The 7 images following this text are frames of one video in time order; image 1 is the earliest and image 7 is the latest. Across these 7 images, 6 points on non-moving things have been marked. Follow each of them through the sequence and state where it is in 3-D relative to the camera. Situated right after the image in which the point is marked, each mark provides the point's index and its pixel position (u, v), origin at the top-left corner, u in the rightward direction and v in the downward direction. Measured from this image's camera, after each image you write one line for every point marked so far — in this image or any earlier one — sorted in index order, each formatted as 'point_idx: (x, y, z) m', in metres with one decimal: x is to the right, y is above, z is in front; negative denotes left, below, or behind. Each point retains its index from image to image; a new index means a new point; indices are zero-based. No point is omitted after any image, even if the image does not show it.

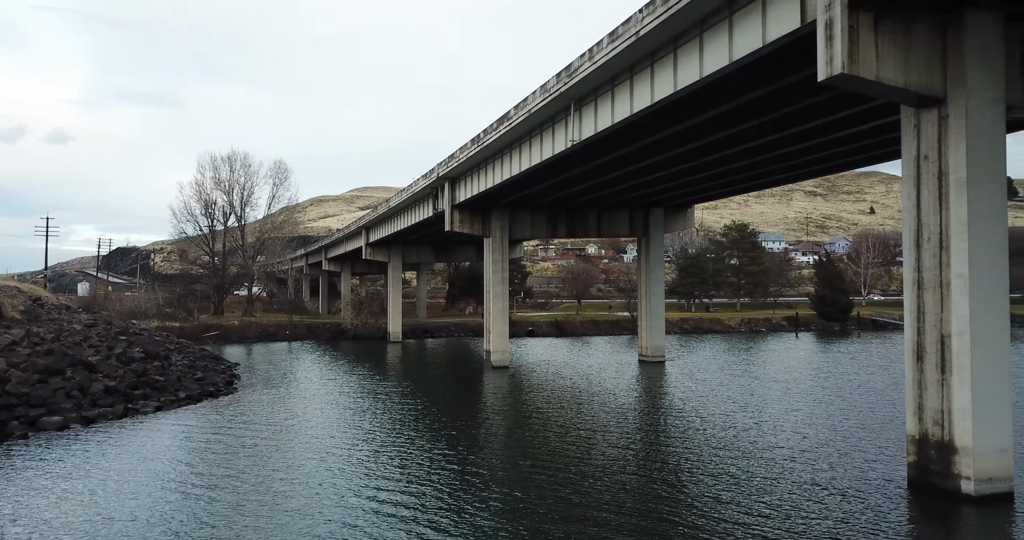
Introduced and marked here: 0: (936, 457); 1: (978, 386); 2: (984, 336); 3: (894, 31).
0: (+6.6, -2.9, +11.6) m
1: (+6.9, -1.7, +11.0) m
2: (+7.0, -1.0, +11.1) m
3: (+5.8, +3.6, +11.3) m
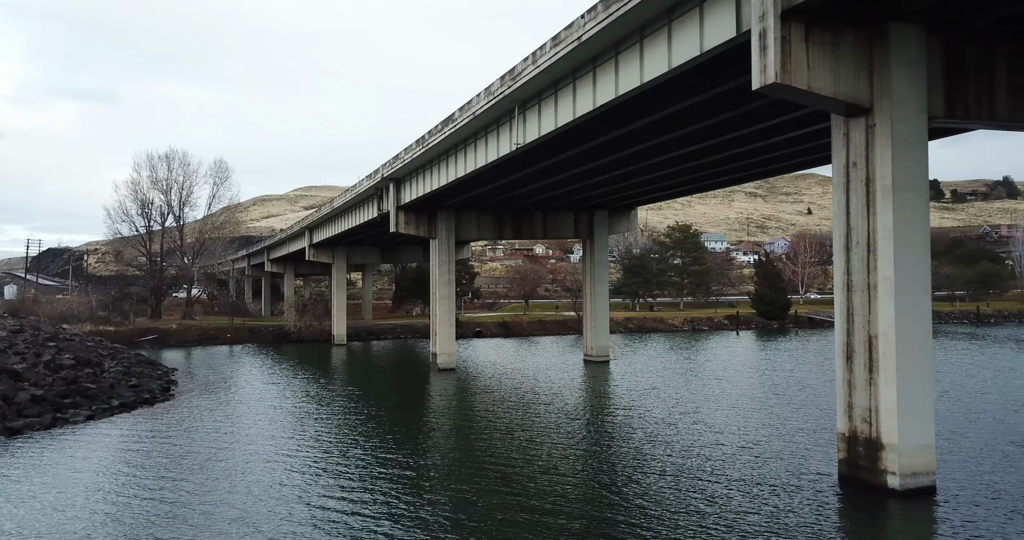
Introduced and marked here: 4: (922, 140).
0: (+5.7, -3.0, +12.1) m
1: (+6.0, -1.8, +11.5) m
2: (+6.2, -1.1, +11.6) m
3: (+4.9, +3.6, +11.7) m
4: (+6.5, +2.1, +11.8) m
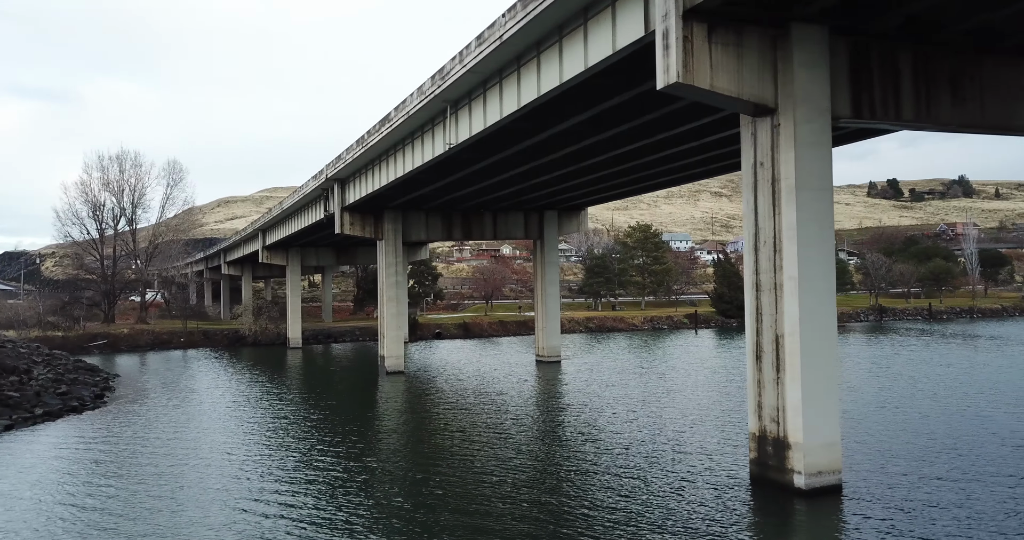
0: (+4.2, -3.0, +12.1) m
1: (+4.6, -1.8, +11.5) m
2: (+4.7, -1.0, +11.6) m
3: (+3.4, +3.6, +11.7) m
4: (+5.0, +2.1, +11.9) m
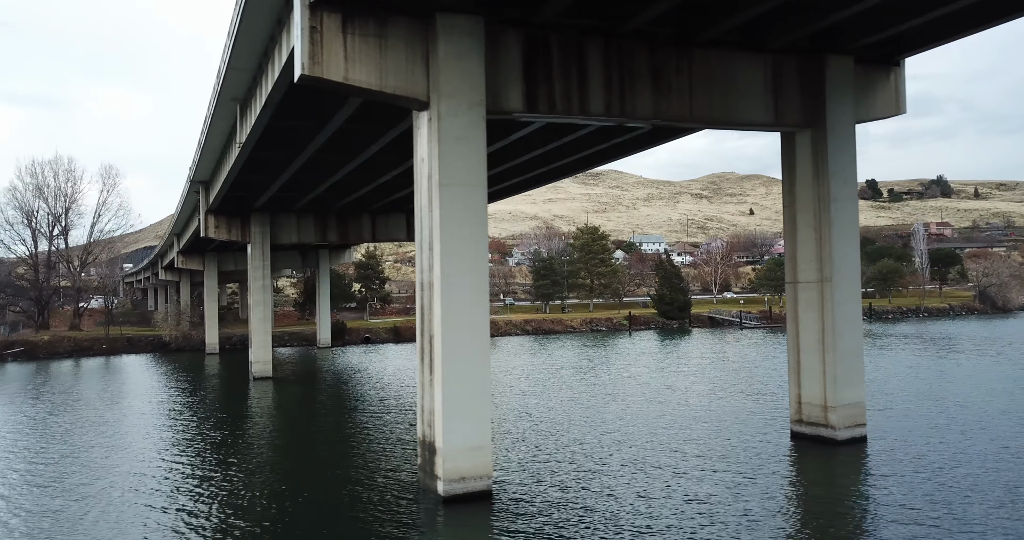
0: (-1.3, -2.9, +11.7) m
1: (-0.9, -1.7, +11.1) m
2: (-0.8, -1.0, +11.2) m
3: (-2.2, +3.6, +11.3) m
4: (-0.6, +2.1, +11.5) m
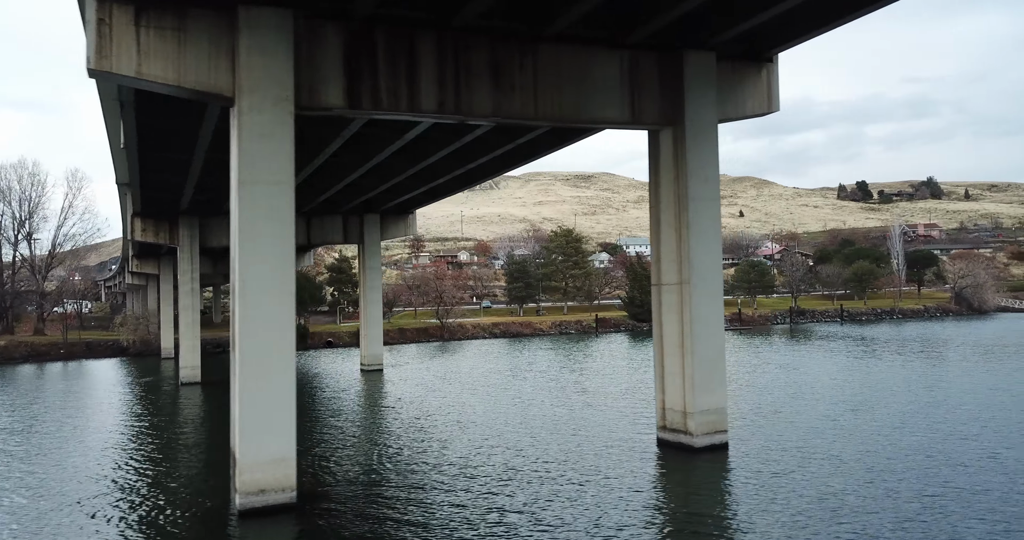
0: (-4.1, -3.0, +11.2) m
1: (-3.8, -1.8, +10.7) m
2: (-3.6, -1.1, +10.8) m
3: (-5.0, +3.5, +10.8) m
4: (-3.4, +2.1, +11.1) m
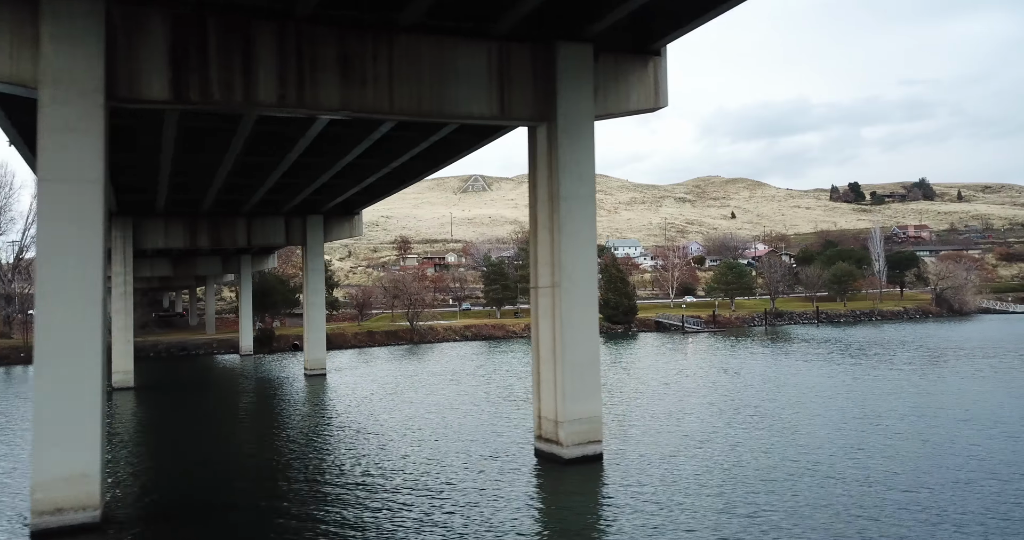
0: (-6.6, -3.0, +10.5) m
1: (-6.2, -1.8, +10.0) m
2: (-6.1, -1.1, +10.1) m
3: (-7.5, +3.5, +10.1) m
4: (-5.8, +2.0, +10.4) m
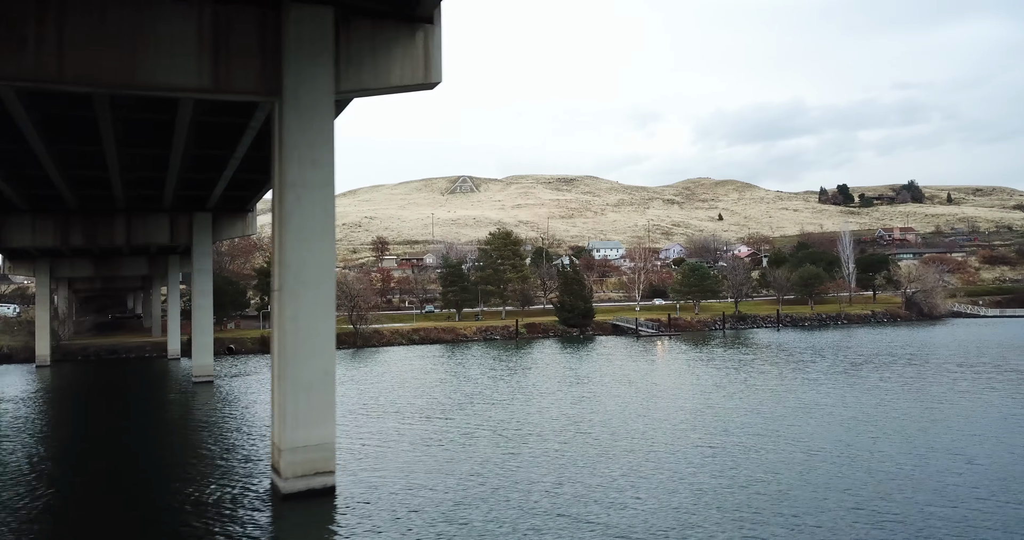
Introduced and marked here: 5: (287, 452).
0: (-10.9, -3.0, +8.5) m
1: (-10.5, -1.8, +7.9) m
2: (-10.4, -1.1, +8.0) m
3: (-11.8, +3.5, +8.1) m
4: (-10.2, +2.0, +8.3) m
5: (-3.3, -2.8, +11.3) m
